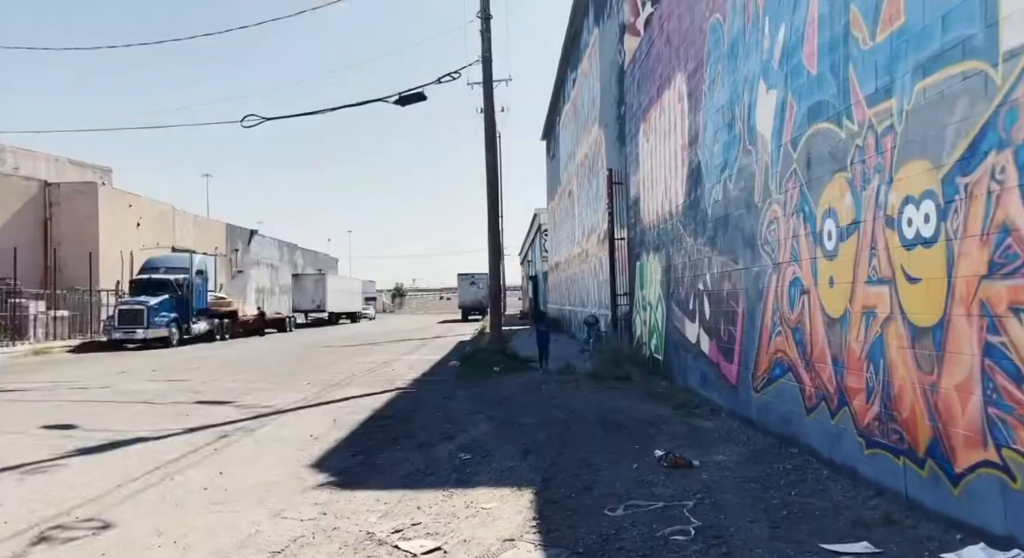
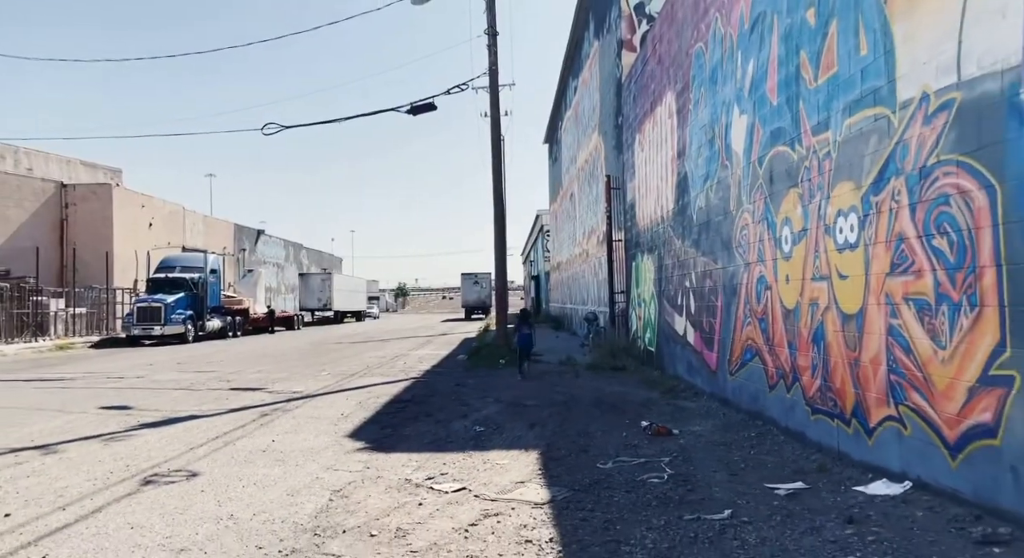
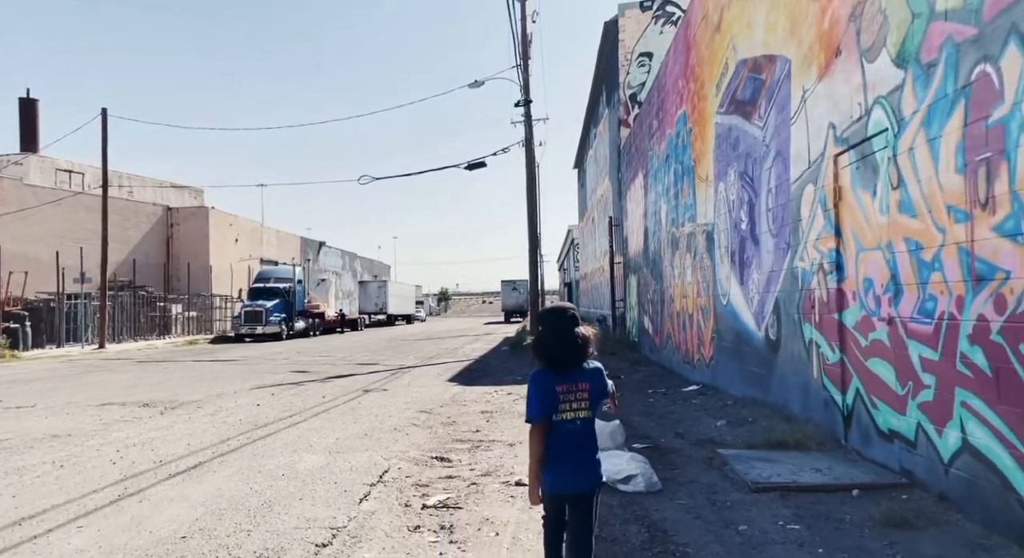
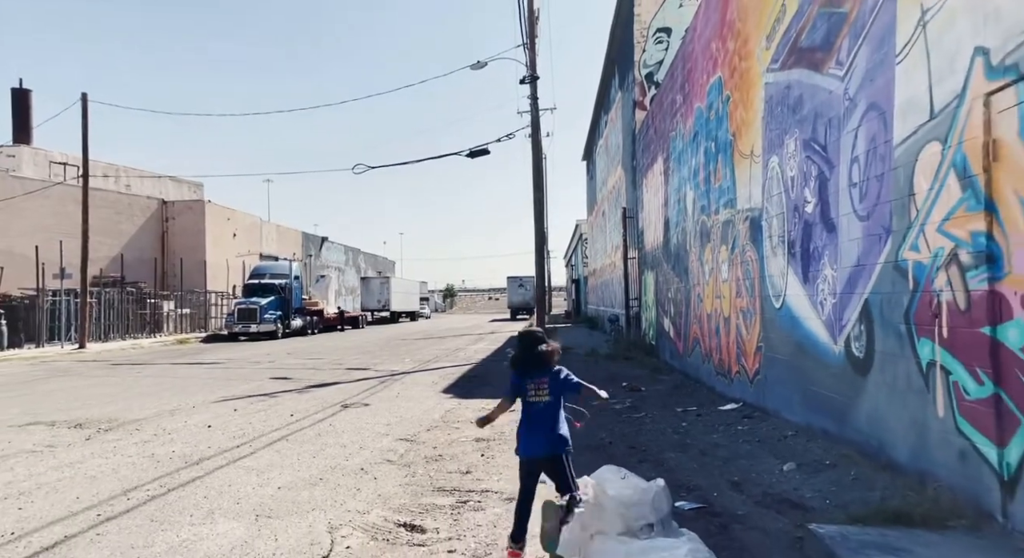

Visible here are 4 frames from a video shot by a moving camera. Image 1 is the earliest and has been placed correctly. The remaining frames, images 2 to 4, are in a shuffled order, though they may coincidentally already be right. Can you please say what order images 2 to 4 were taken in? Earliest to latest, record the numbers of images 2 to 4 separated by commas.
2, 4, 3
